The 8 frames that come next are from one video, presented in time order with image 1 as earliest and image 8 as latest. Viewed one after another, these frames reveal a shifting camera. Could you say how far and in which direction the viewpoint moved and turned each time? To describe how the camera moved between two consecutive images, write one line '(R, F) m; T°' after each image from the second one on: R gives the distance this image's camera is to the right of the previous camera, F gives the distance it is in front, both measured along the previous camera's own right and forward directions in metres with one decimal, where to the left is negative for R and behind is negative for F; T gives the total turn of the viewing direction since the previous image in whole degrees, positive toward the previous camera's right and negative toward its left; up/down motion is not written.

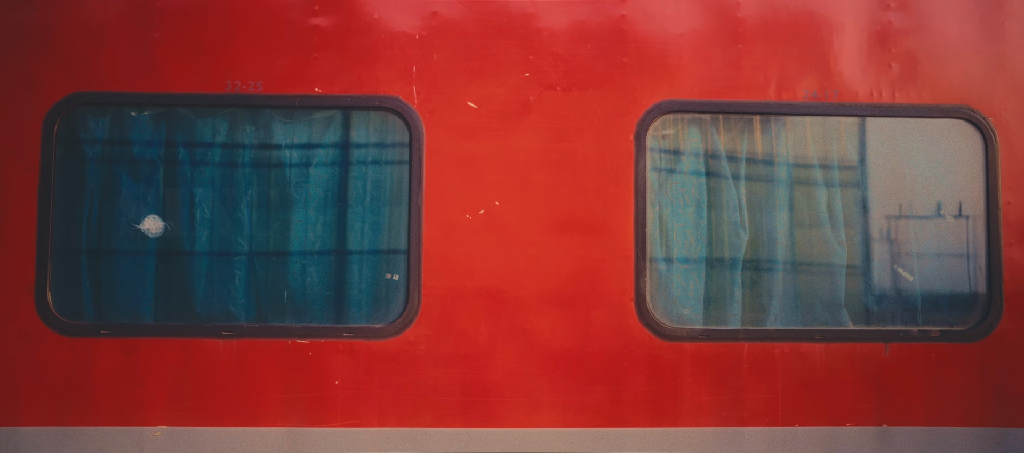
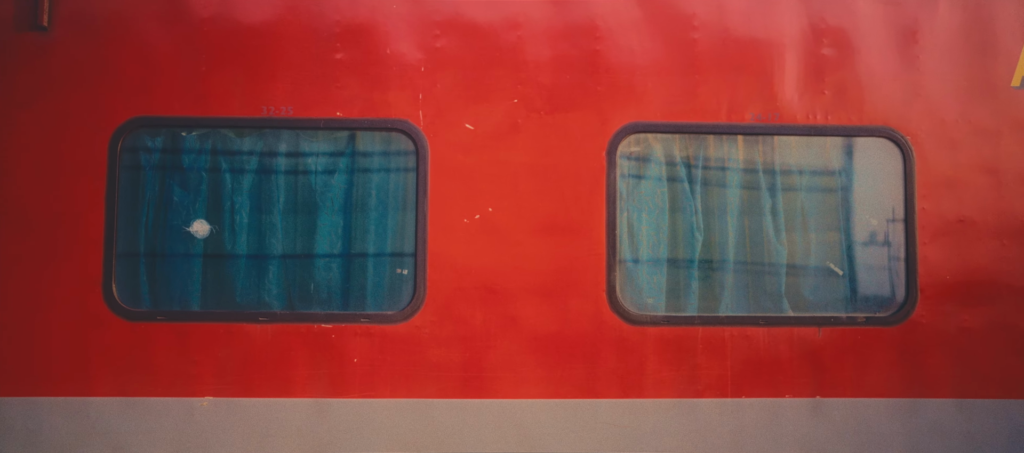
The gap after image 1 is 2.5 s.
(0.0, -0.5) m; 0°
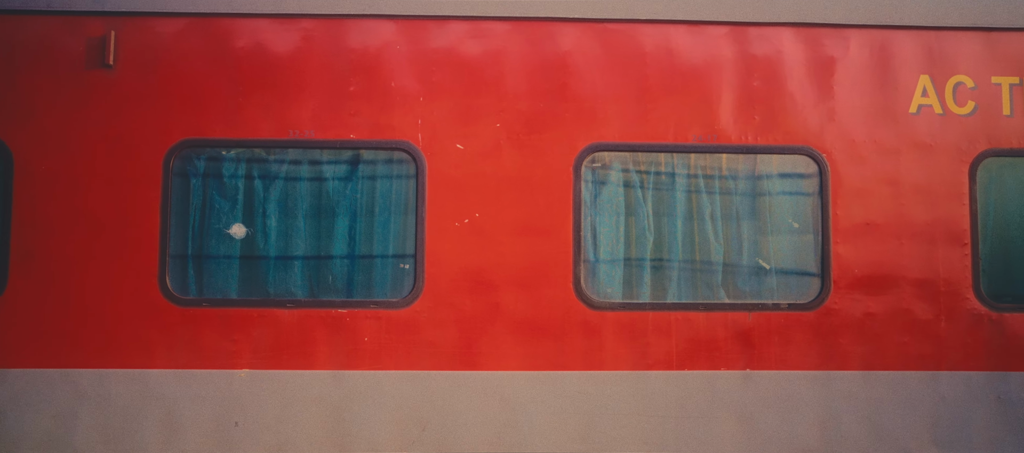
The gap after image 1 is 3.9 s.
(+0.1, -0.6) m; 0°
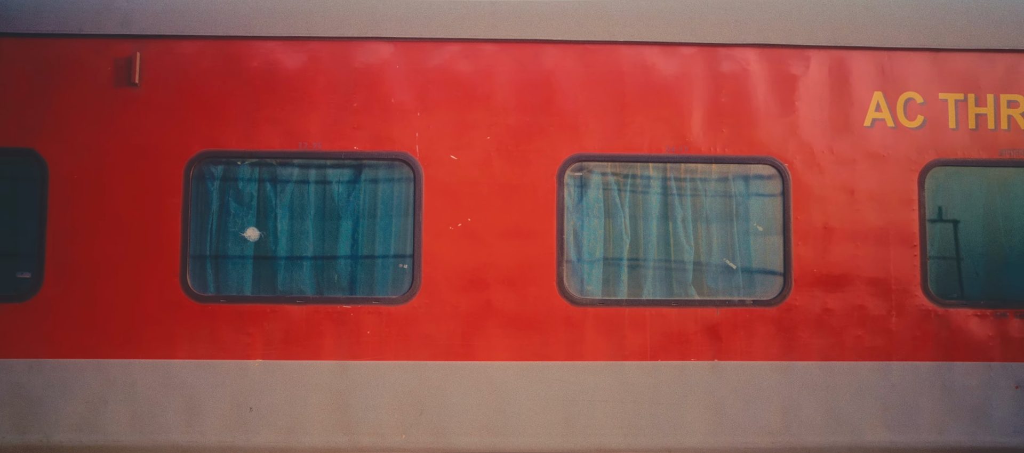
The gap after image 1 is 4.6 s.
(+0.1, -0.4) m; 0°
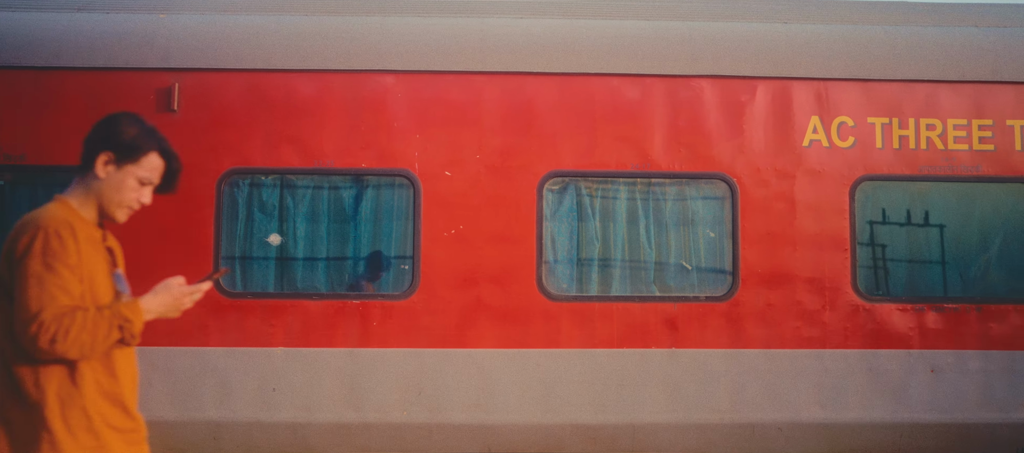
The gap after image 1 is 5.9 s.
(+0.1, -0.7) m; 0°
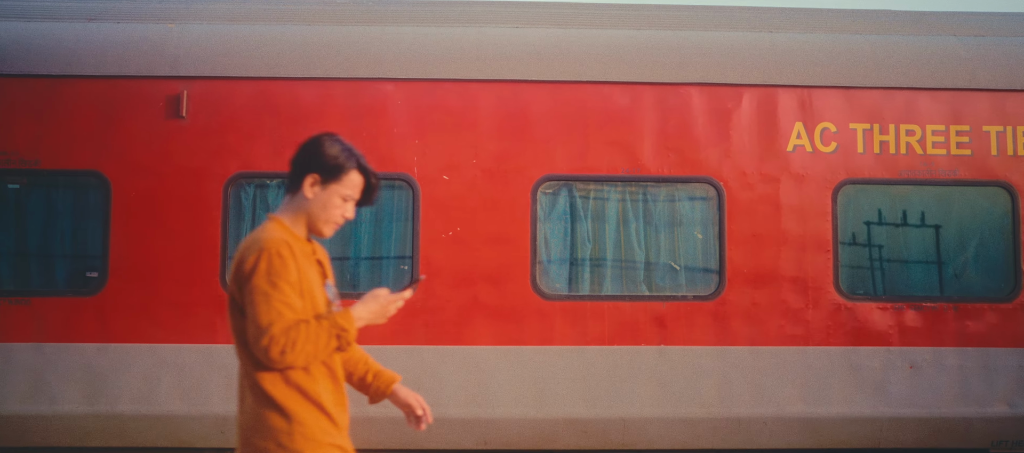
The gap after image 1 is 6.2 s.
(0.0, -0.2) m; 0°
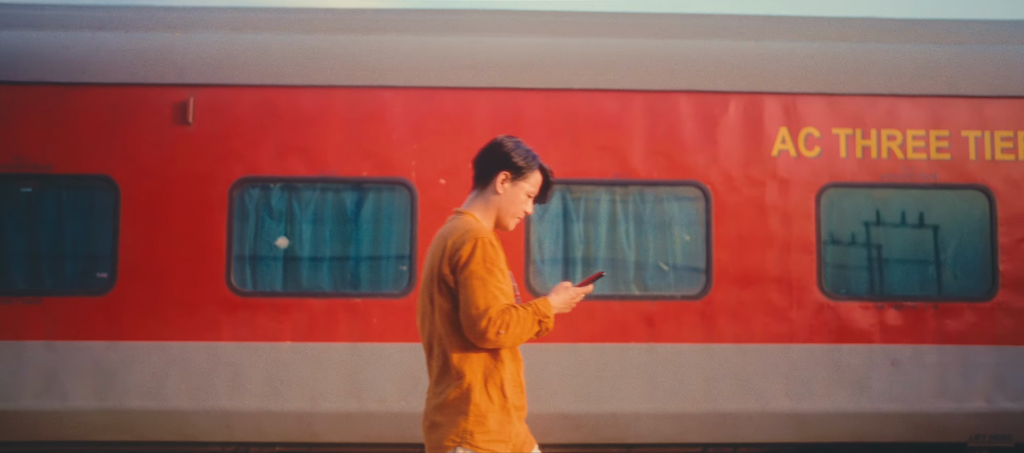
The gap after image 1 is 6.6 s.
(+0.1, -0.2) m; 0°
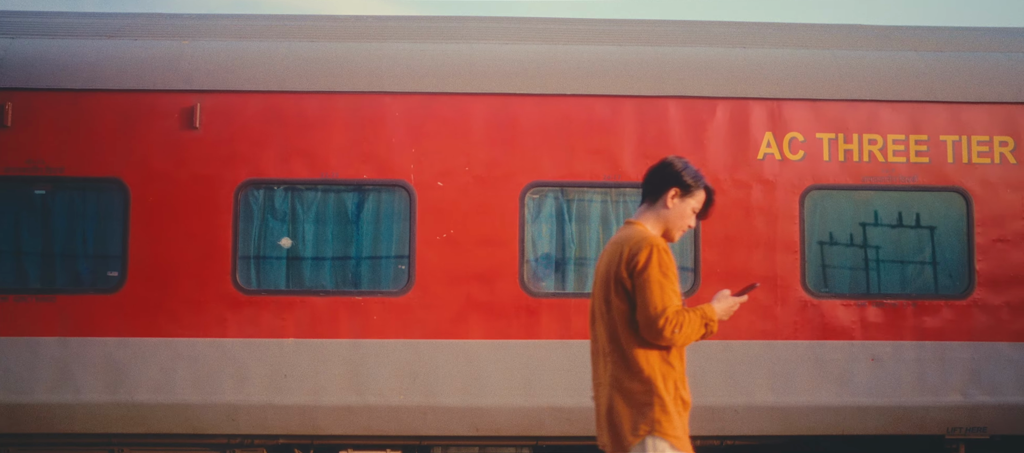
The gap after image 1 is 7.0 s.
(0.0, -0.2) m; 0°
